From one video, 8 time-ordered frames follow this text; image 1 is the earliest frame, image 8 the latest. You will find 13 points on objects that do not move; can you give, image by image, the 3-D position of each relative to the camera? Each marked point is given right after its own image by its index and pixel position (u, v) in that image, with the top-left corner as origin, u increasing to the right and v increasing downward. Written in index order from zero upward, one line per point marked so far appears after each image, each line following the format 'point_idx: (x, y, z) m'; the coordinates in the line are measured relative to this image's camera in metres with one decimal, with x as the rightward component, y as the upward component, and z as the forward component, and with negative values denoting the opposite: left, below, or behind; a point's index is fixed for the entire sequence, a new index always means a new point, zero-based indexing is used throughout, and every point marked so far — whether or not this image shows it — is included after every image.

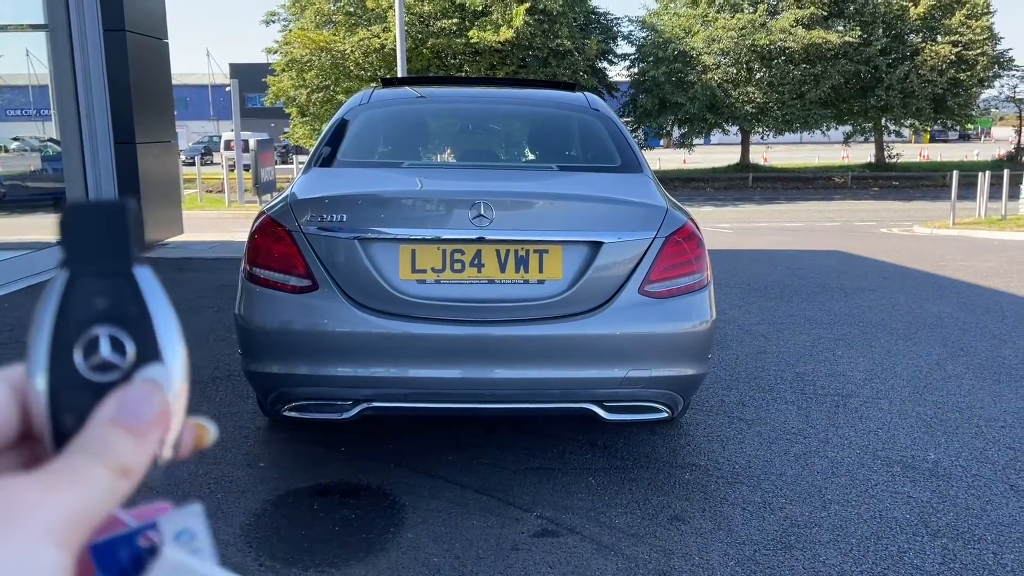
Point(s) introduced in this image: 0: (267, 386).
0: (-0.9, -0.4, +3.2) m
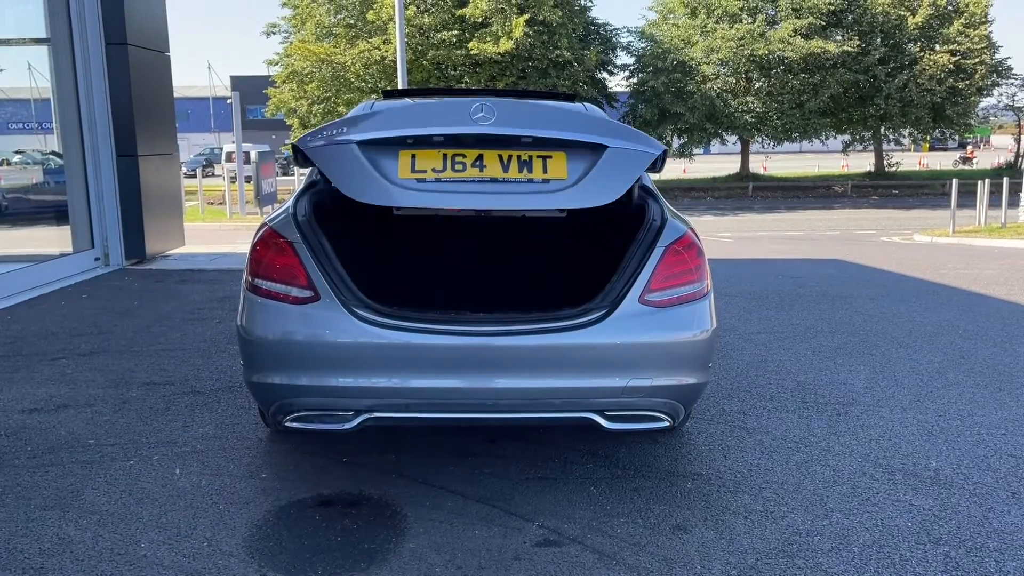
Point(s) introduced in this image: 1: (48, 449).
0: (-0.9, -0.4, +3.2) m
1: (-2.0, -0.7, +3.9) m
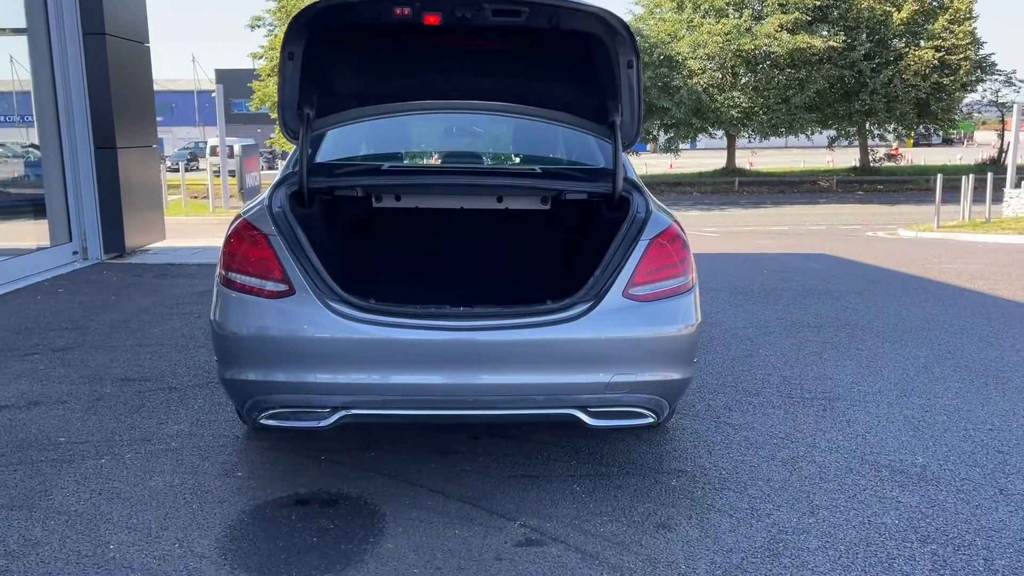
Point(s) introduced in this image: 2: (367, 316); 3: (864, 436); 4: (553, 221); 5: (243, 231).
0: (-0.9, -0.4, +3.1) m
1: (-2.1, -0.7, +3.8) m
2: (-0.5, -0.1, +3.1) m
3: (+1.6, -0.7, +4.0) m
4: (+0.2, +0.3, +4.0) m
5: (-1.0, +0.2, +3.2) m
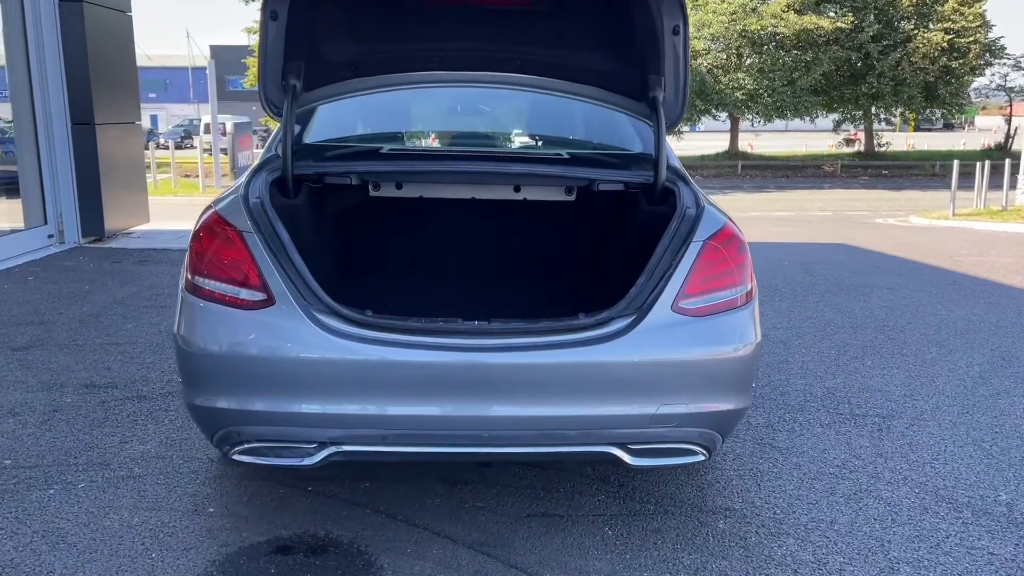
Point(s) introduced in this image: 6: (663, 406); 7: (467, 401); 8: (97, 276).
0: (-0.9, -0.4, +2.6) m
1: (-2.1, -0.7, +3.3) m
2: (-0.4, -0.1, +2.5) m
3: (+1.7, -0.7, +3.5) m
4: (+0.3, +0.3, +3.4) m
5: (-0.9, +0.2, +2.6) m
6: (+0.4, -0.3, +2.6) m
7: (-0.1, -0.3, +2.5) m
8: (-3.3, +0.1, +7.0) m
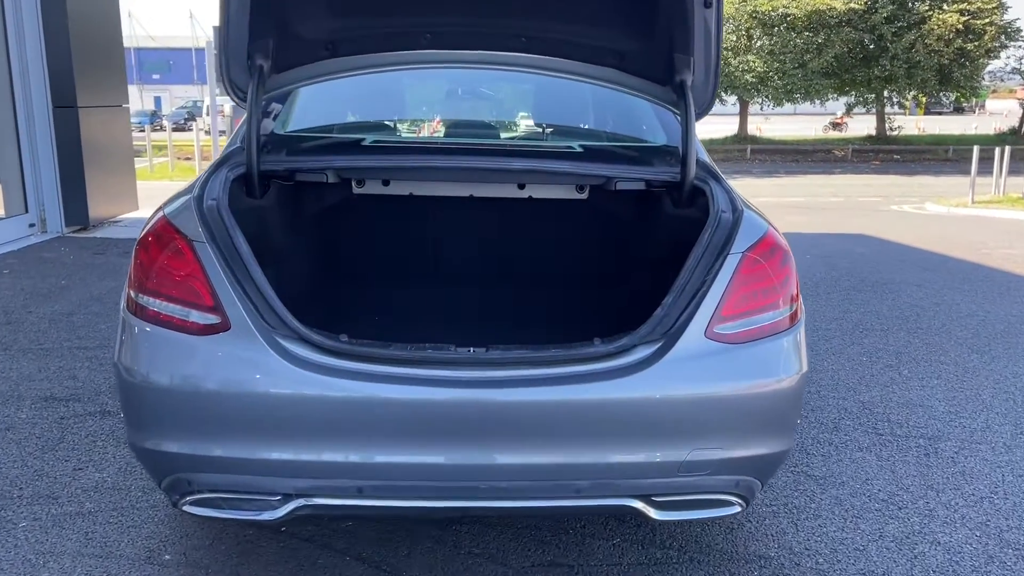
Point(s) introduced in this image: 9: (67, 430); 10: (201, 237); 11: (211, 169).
0: (-0.9, -0.4, +2.2) m
1: (-2.0, -0.7, +2.9) m
2: (-0.4, -0.2, +2.1) m
3: (+1.7, -0.7, +3.1) m
4: (+0.3, +0.2, +3.0) m
5: (-0.9, +0.1, +2.2) m
6: (+0.4, -0.4, +2.1) m
7: (-0.1, -0.4, +2.1) m
8: (-3.3, +0.1, +6.6) m
9: (-1.8, -0.6, +3.5) m
10: (-0.8, +0.1, +2.2) m
11: (-0.8, +0.3, +2.4) m
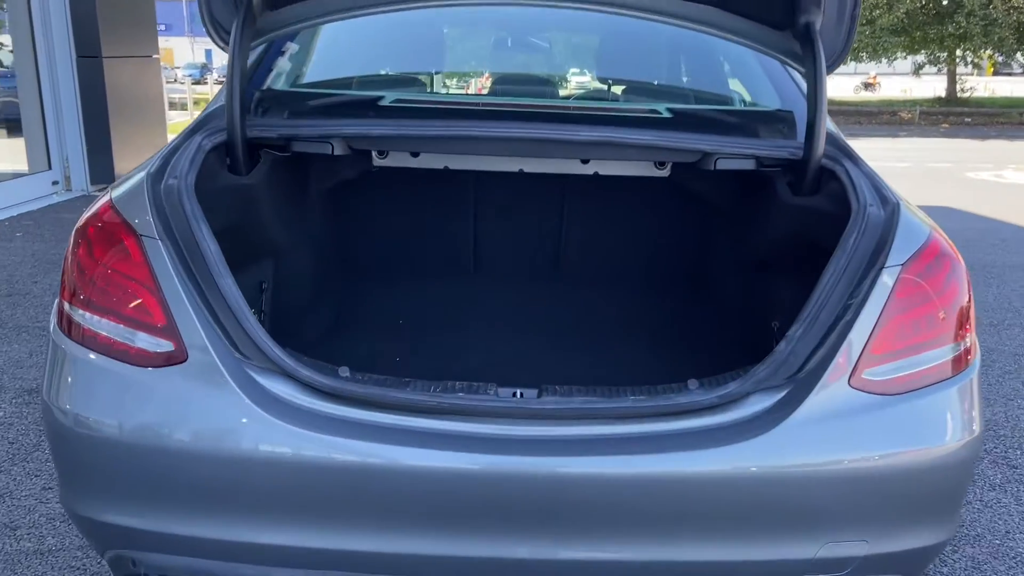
0: (-0.8, -0.5, +1.6) m
1: (-1.9, -0.7, +2.4) m
2: (-0.3, -0.2, +1.5) m
3: (+1.8, -0.8, +2.4) m
4: (+0.4, +0.2, +2.3) m
5: (-0.8, +0.1, +1.7) m
6: (+0.5, -0.4, +1.5) m
7: (0.0, -0.4, +1.5) m
8: (-2.9, +0.4, +6.2) m
9: (-1.6, -0.5, +3.0) m
10: (-0.6, +0.1, +1.6) m
11: (-0.7, +0.3, +1.8) m
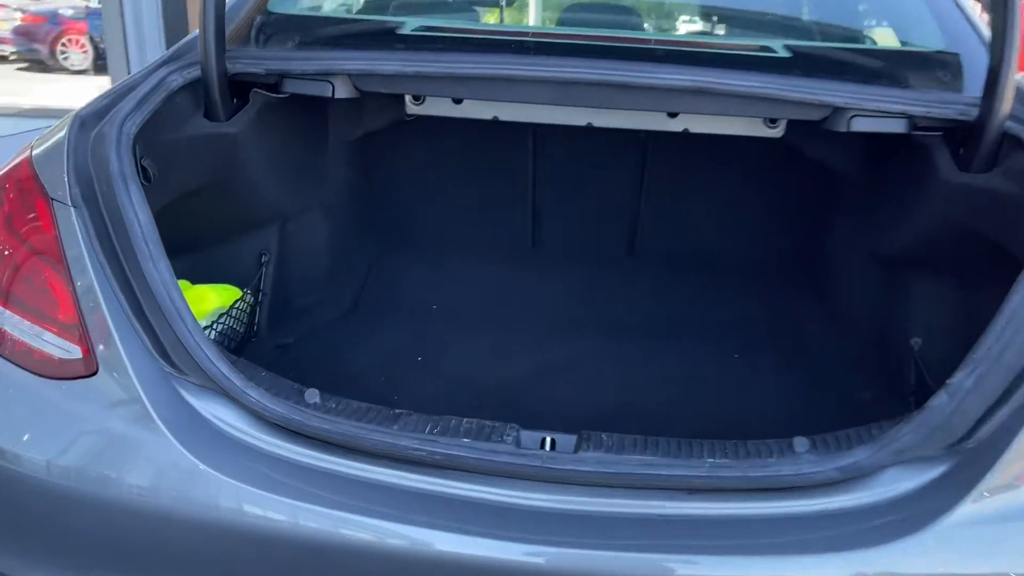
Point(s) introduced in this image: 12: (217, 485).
0: (-0.7, -0.4, +1.2) m
1: (-1.8, -0.5, +2.2) m
2: (-0.3, -0.2, +1.1) m
3: (+1.9, -0.8, +1.8) m
4: (+0.6, +0.2, +1.8) m
5: (-0.7, +0.1, +1.3) m
6: (+0.6, -0.5, +1.0) m
7: (0.0, -0.4, +1.0) m
8: (-2.3, +0.8, +6.0) m
9: (-1.4, -0.4, +2.8) m
10: (-0.6, +0.1, +1.2) m
11: (-0.6, +0.4, +1.4) m
12: (-0.4, -0.2, +1.1) m
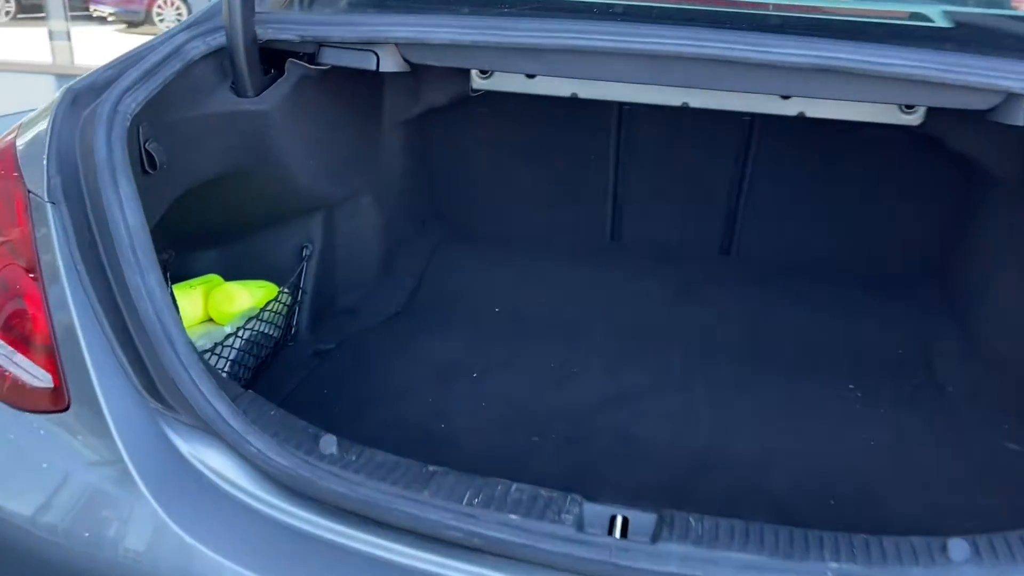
0: (-0.7, -0.4, +1.1) m
1: (-1.6, -0.5, +2.1) m
2: (-0.2, -0.2, +0.9) m
3: (+2.0, -0.9, +1.4) m
4: (+0.7, +0.2, +1.5) m
5: (-0.6, +0.1, +1.1) m
6: (+0.6, -0.5, +0.7) m
7: (0.0, -0.5, +0.8) m
8: (-1.8, +1.0, +5.9) m
9: (-1.2, -0.3, +2.6) m
10: (-0.5, +0.1, +1.0) m
11: (-0.5, +0.3, +1.2) m
12: (-0.3, -0.3, +0.9) m
